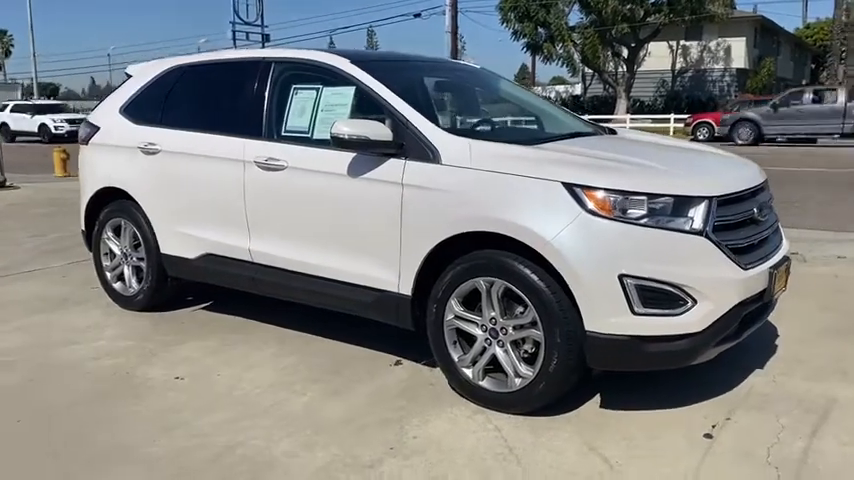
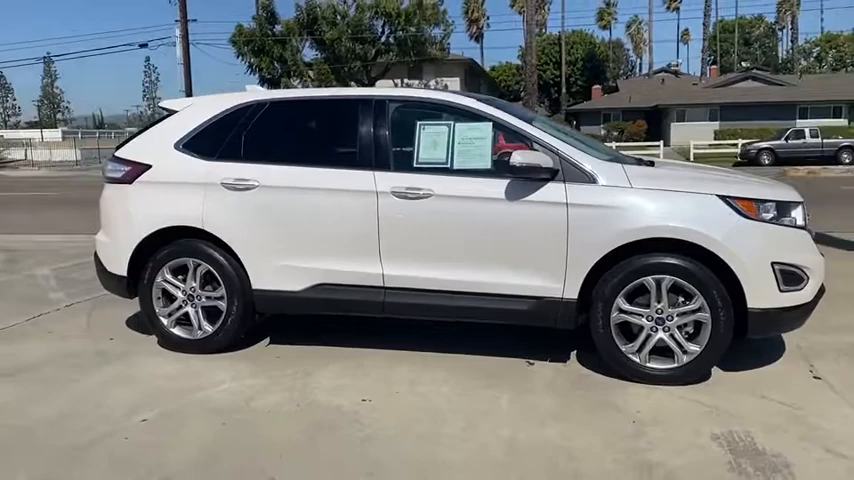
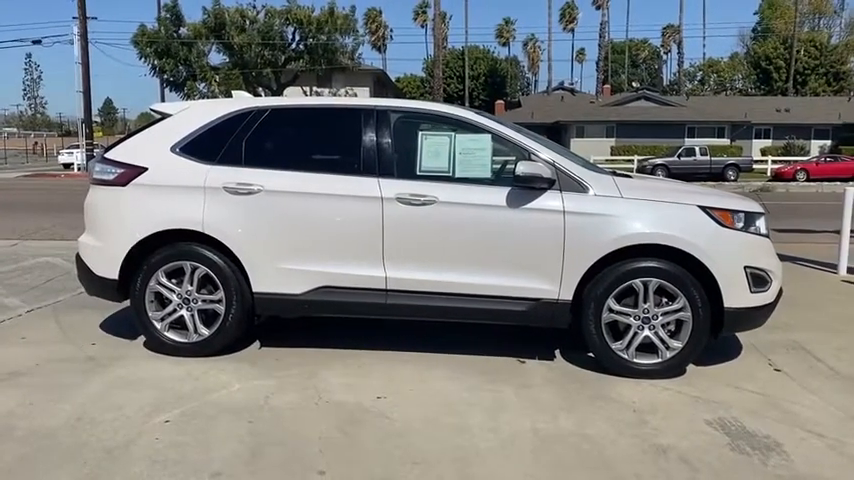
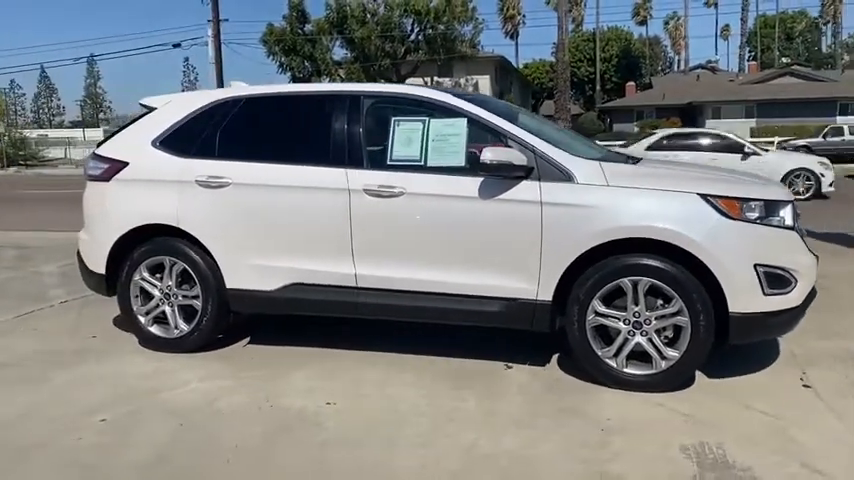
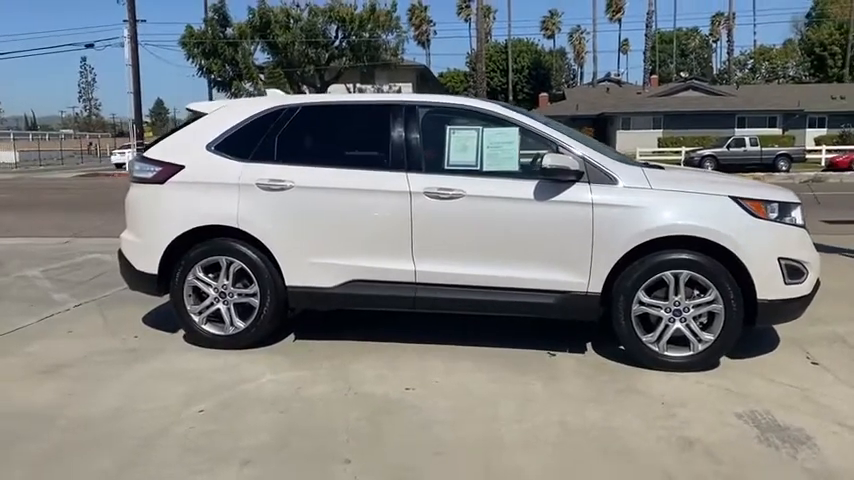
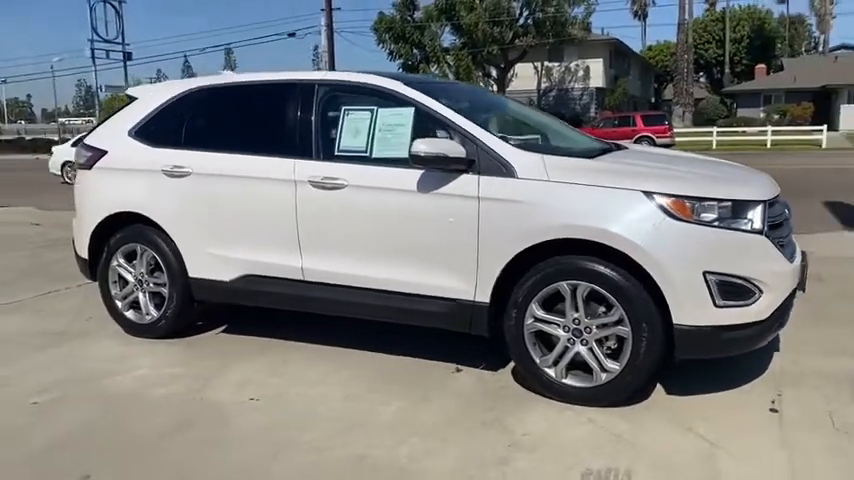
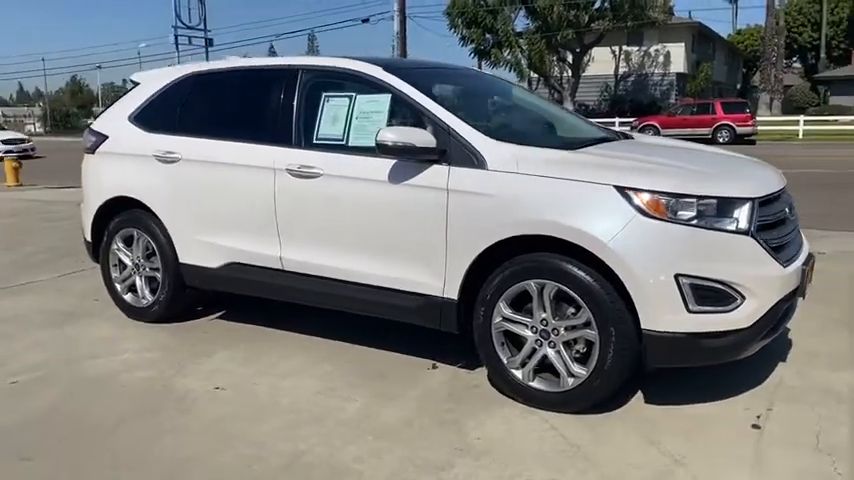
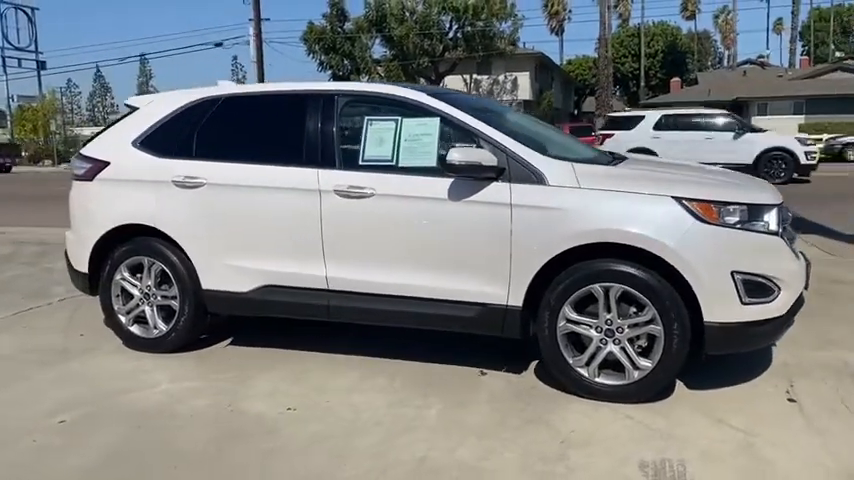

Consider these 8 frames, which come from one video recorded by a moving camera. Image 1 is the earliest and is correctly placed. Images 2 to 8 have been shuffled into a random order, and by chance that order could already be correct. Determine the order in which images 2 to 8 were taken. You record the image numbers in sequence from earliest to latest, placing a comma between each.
7, 6, 8, 4, 2, 5, 3
